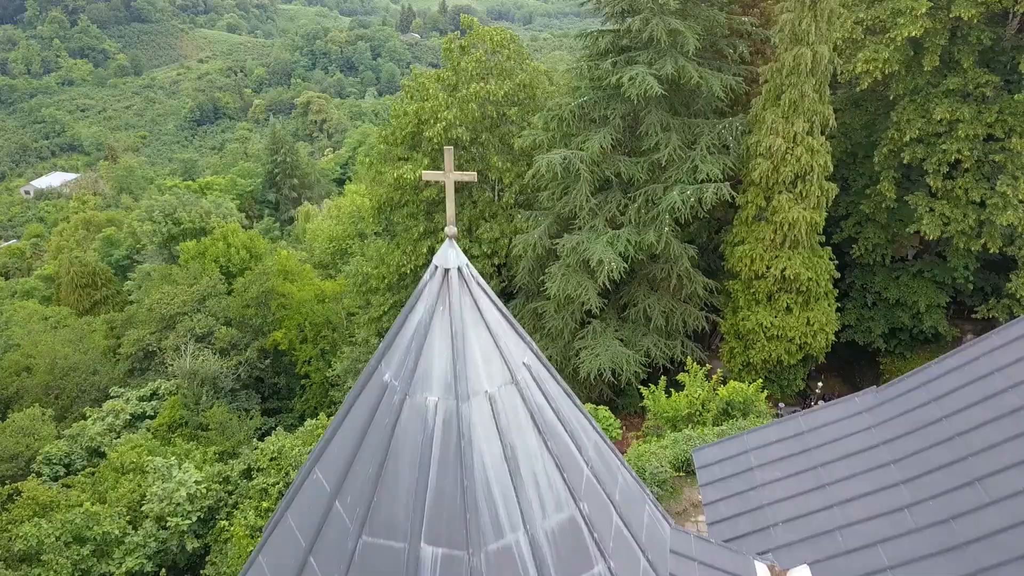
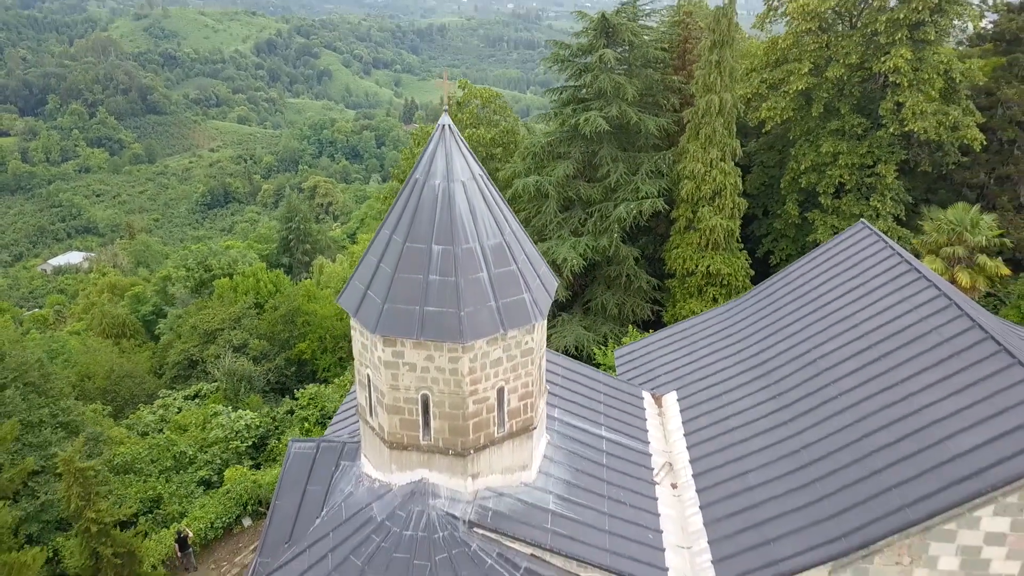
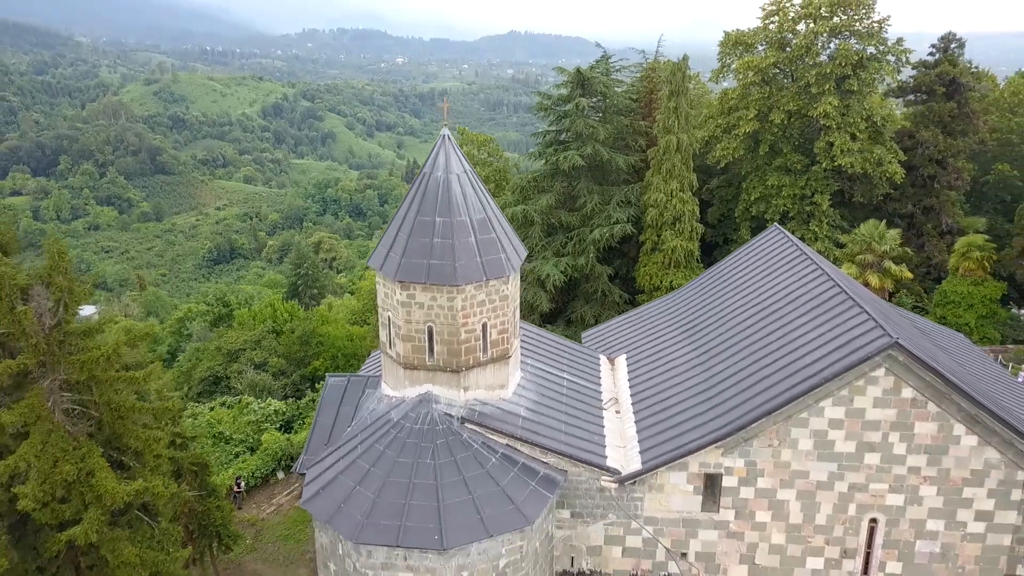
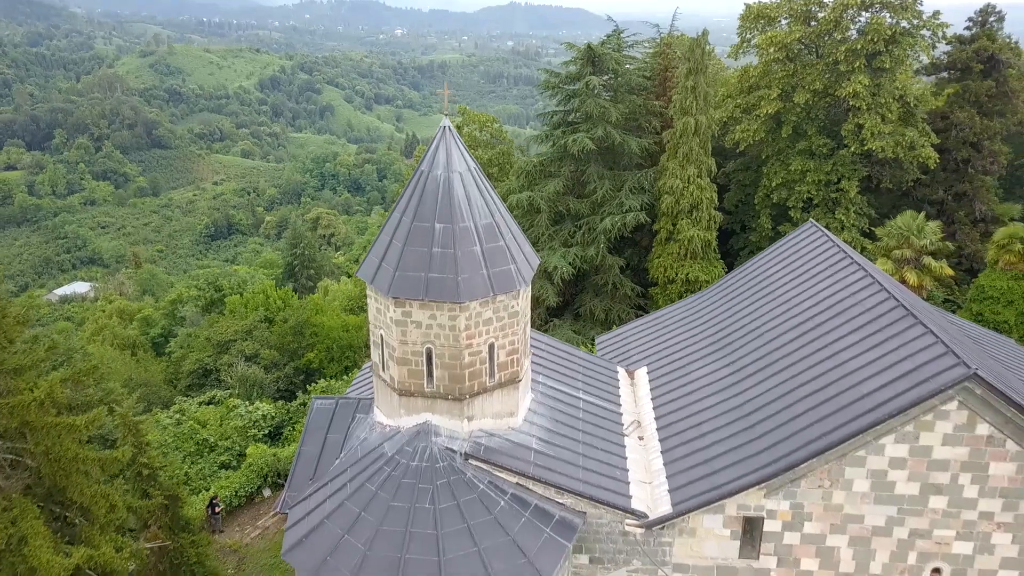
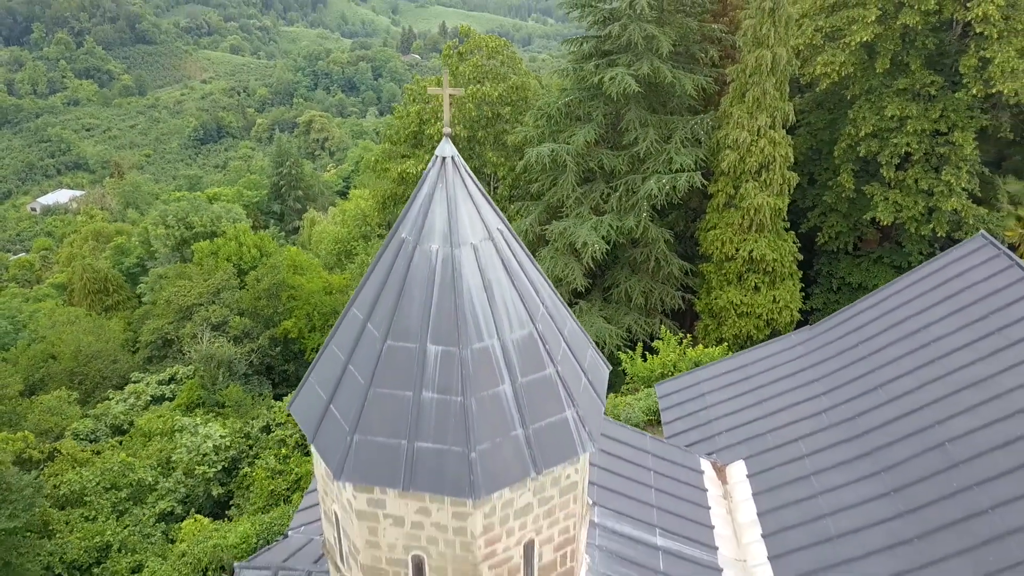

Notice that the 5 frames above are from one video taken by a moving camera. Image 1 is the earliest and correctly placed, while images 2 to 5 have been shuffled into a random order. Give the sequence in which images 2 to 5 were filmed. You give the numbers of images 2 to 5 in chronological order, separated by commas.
5, 2, 4, 3
